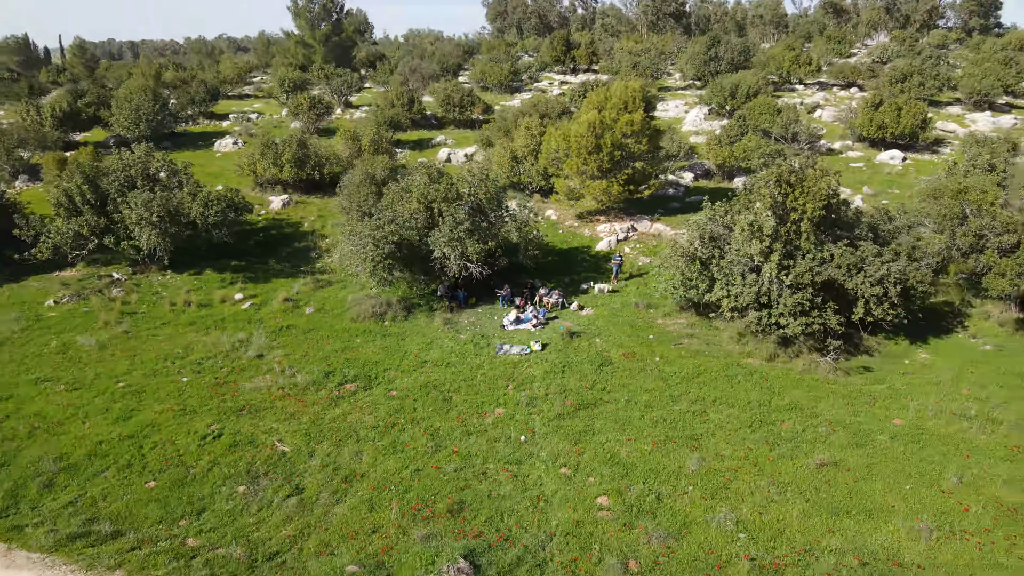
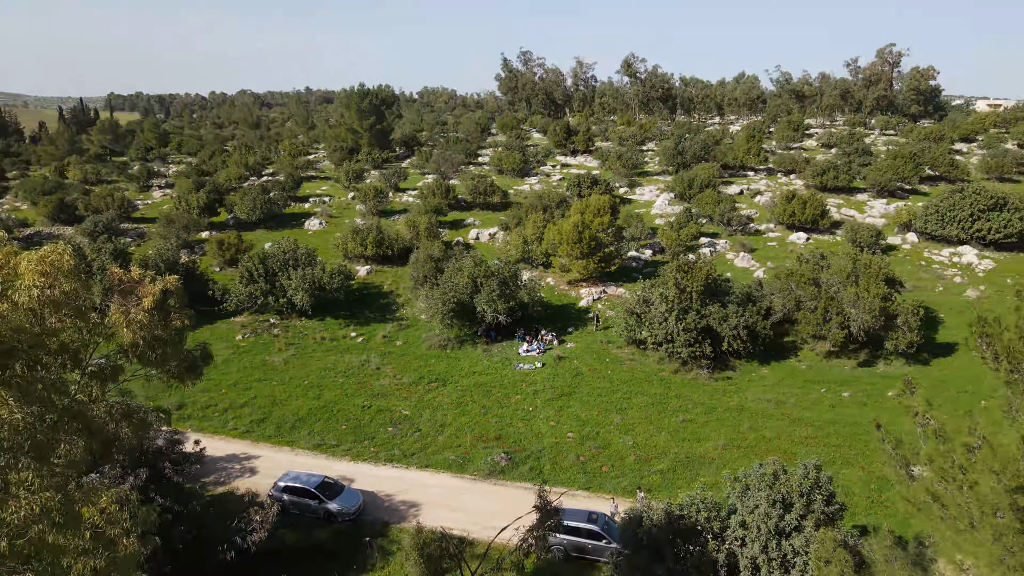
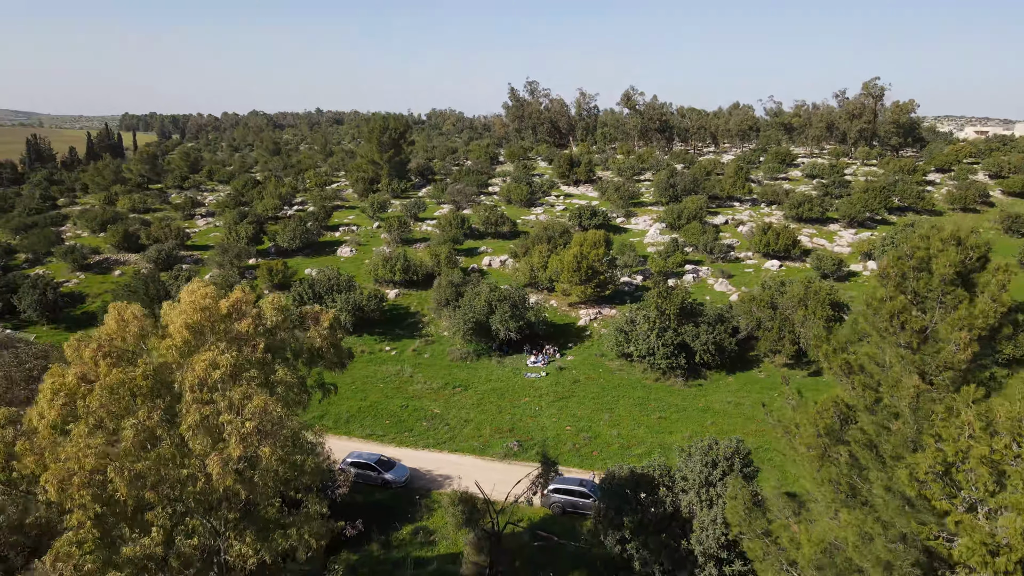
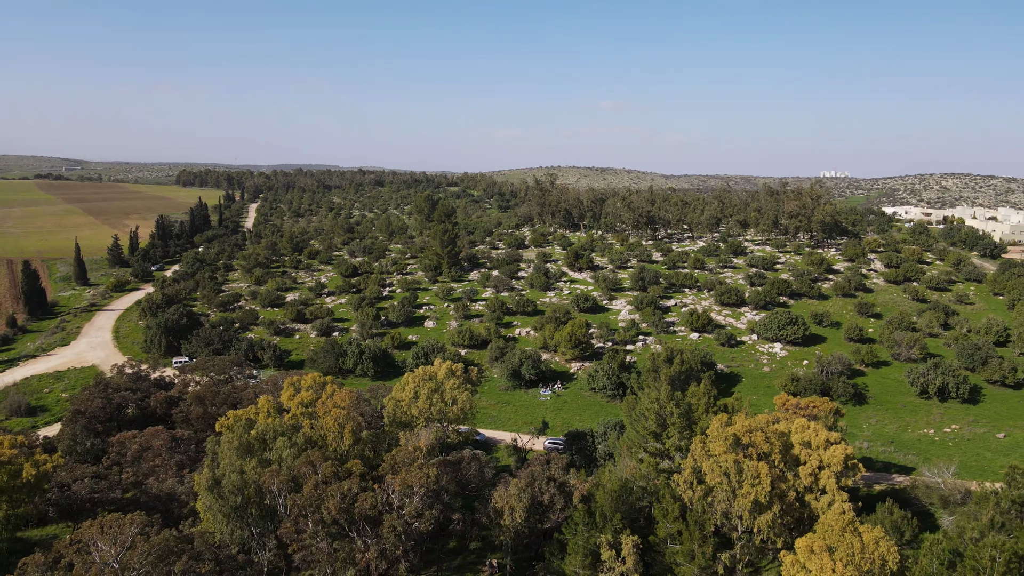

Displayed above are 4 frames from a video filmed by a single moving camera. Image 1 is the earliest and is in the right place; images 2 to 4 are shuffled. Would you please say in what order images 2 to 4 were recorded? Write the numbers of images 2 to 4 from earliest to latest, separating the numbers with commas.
2, 3, 4
